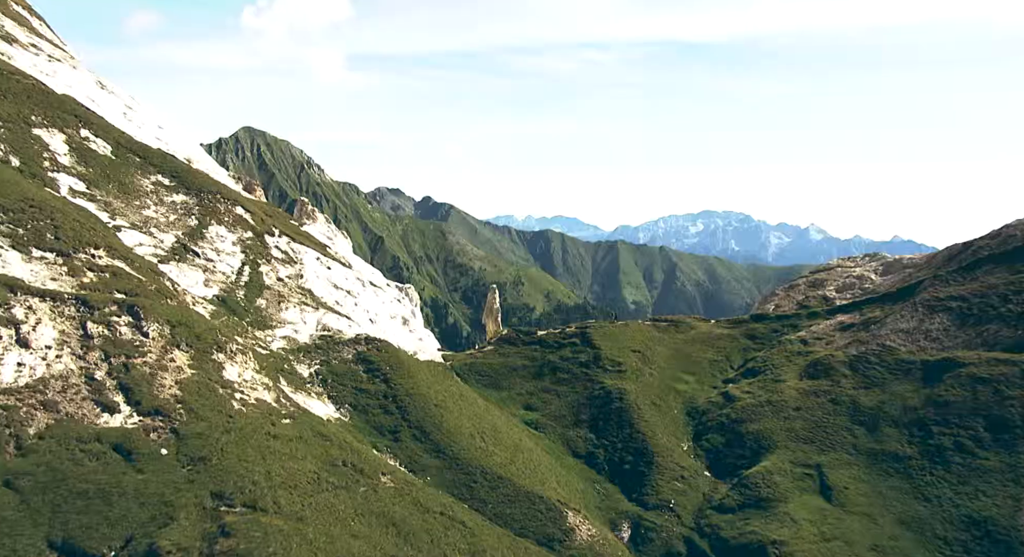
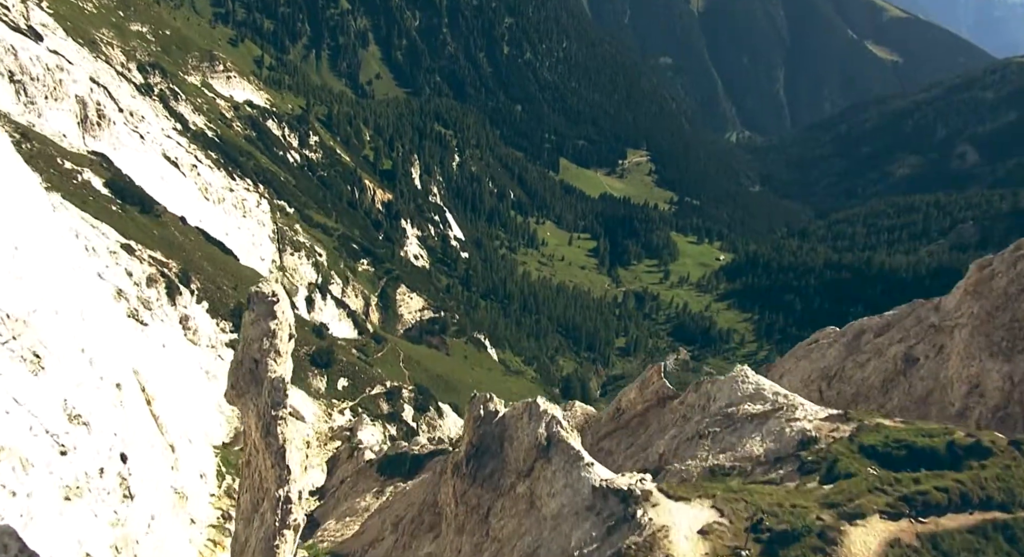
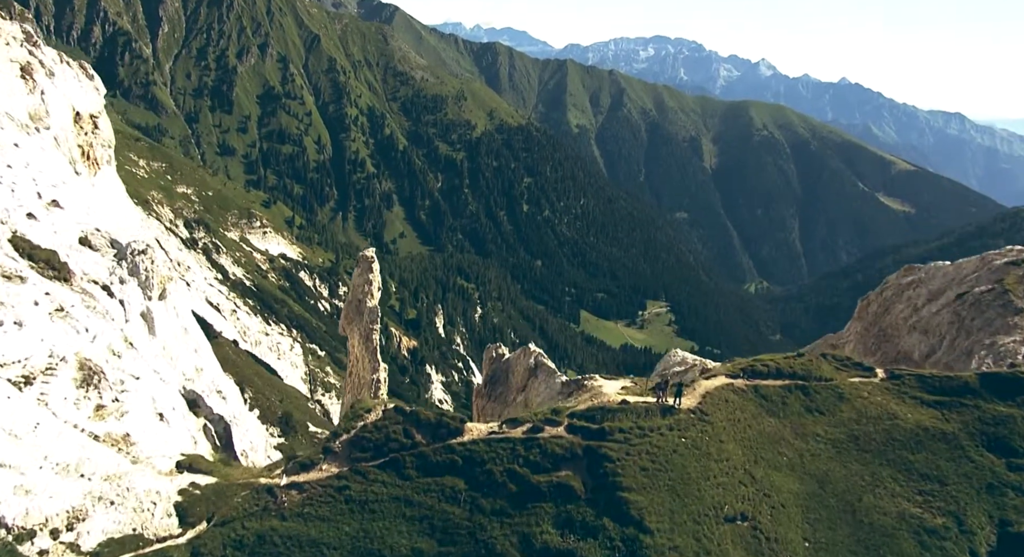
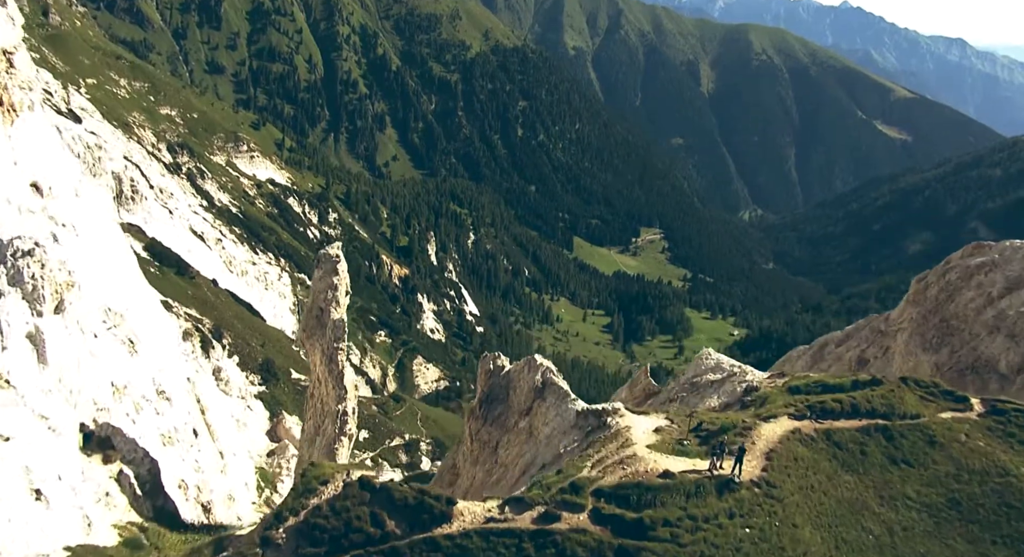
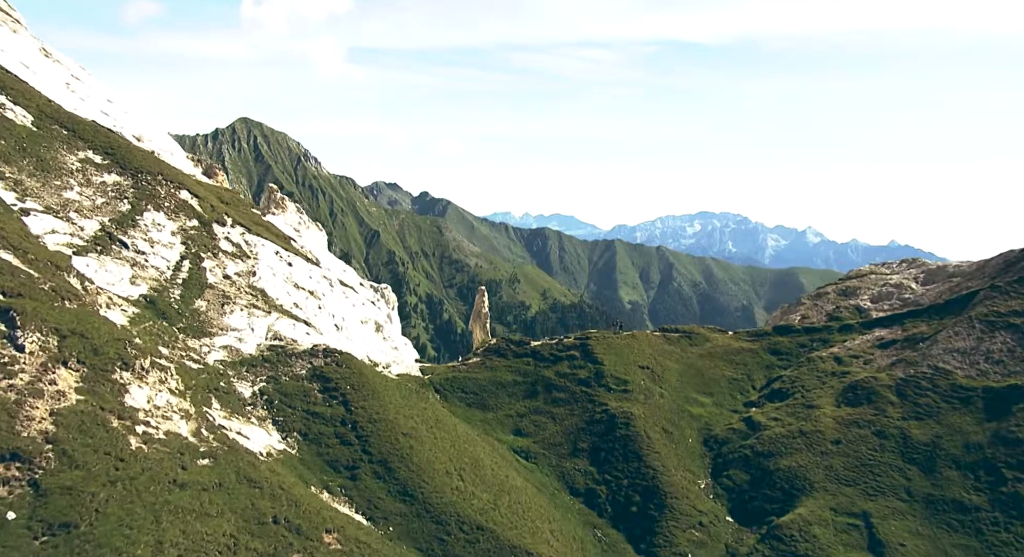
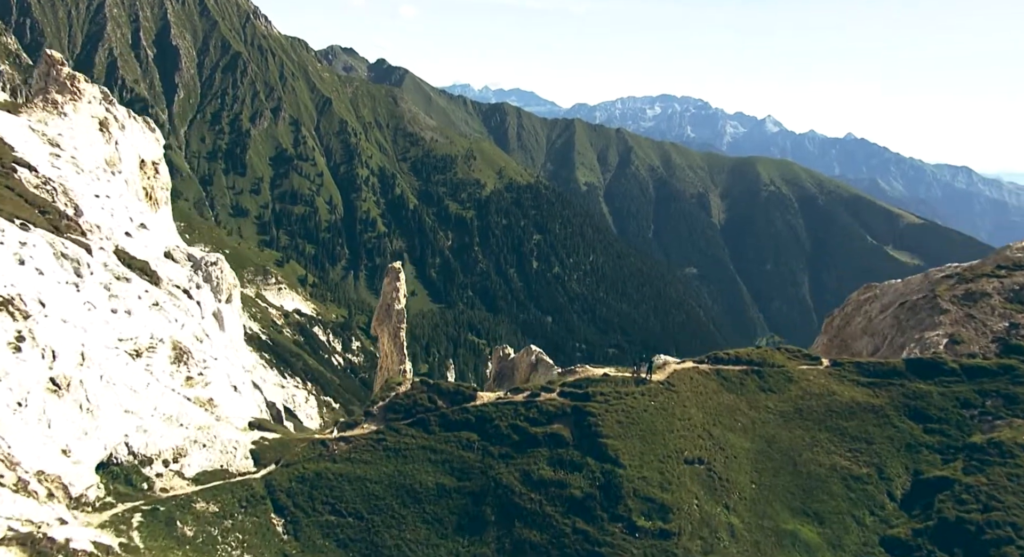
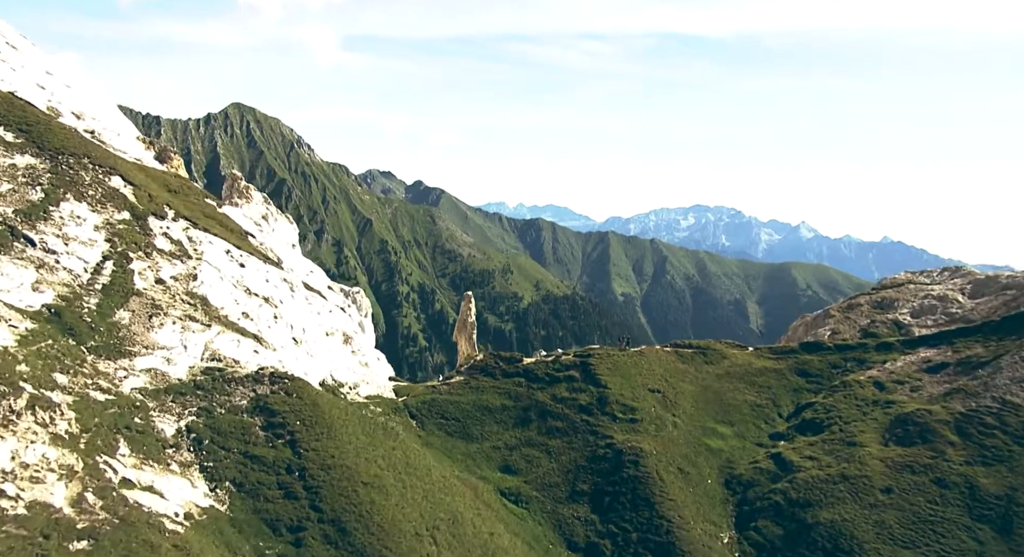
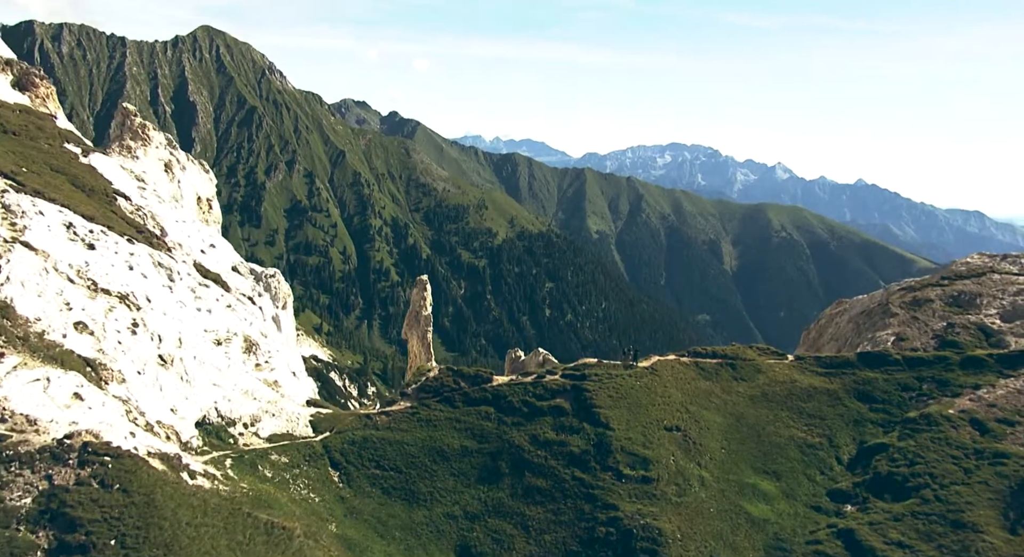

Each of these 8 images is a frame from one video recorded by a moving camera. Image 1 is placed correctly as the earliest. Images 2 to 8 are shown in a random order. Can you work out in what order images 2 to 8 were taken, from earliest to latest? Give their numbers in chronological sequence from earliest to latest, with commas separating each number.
5, 7, 8, 6, 3, 4, 2
